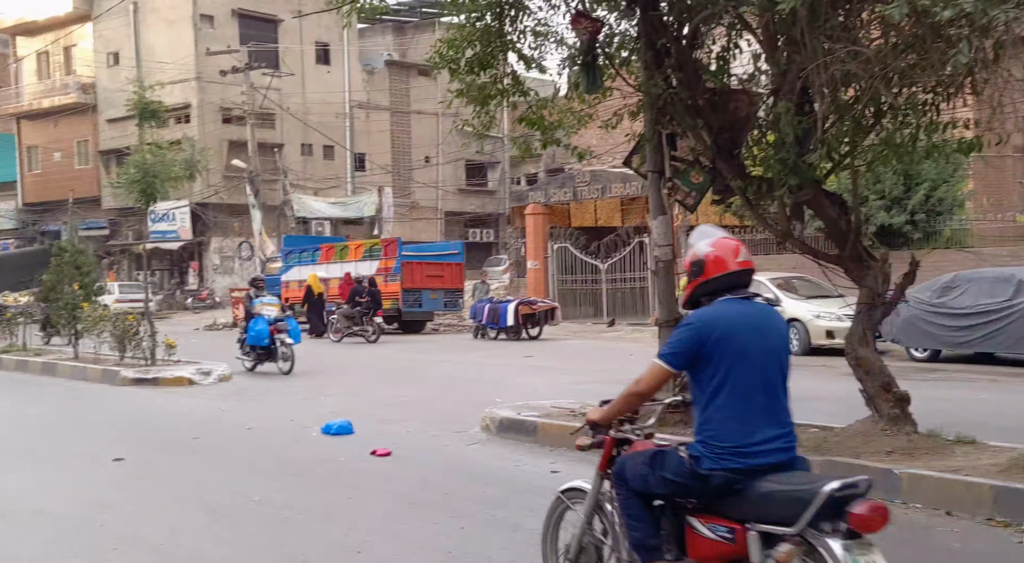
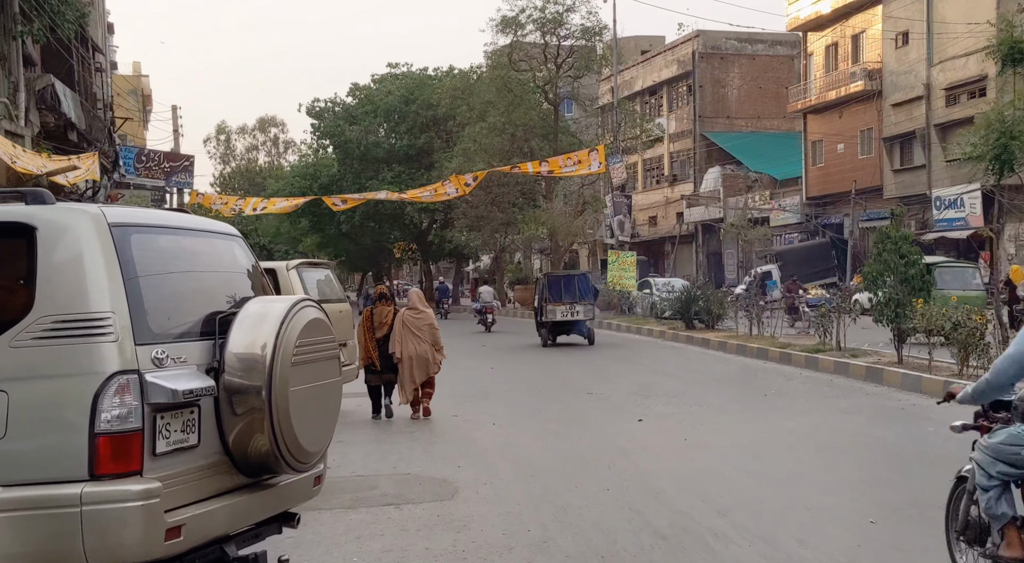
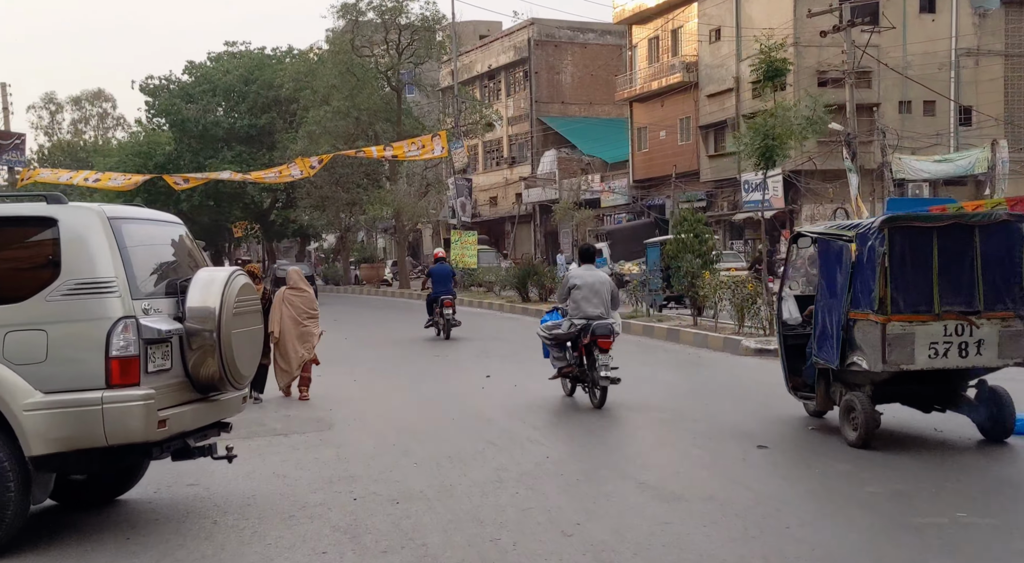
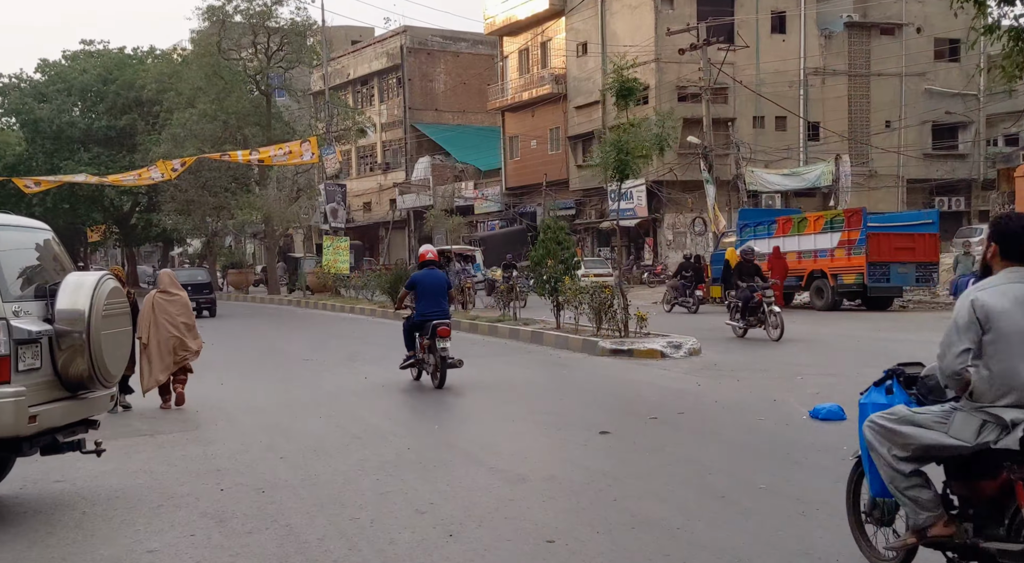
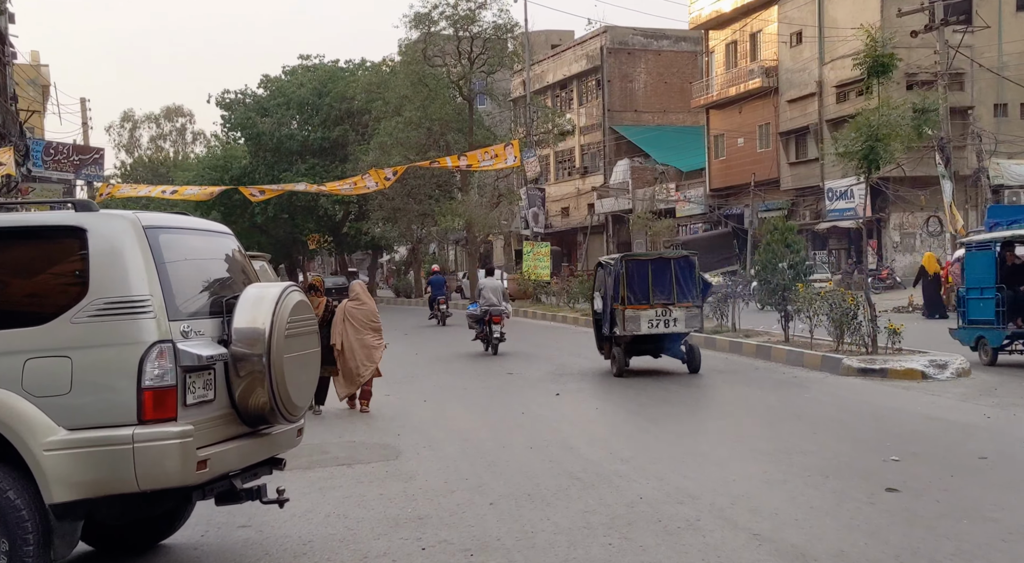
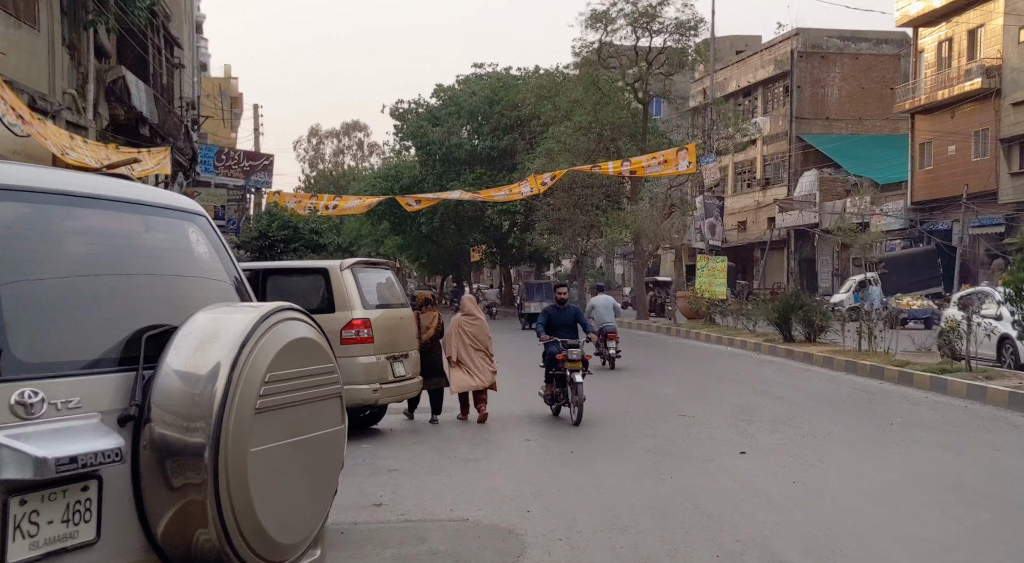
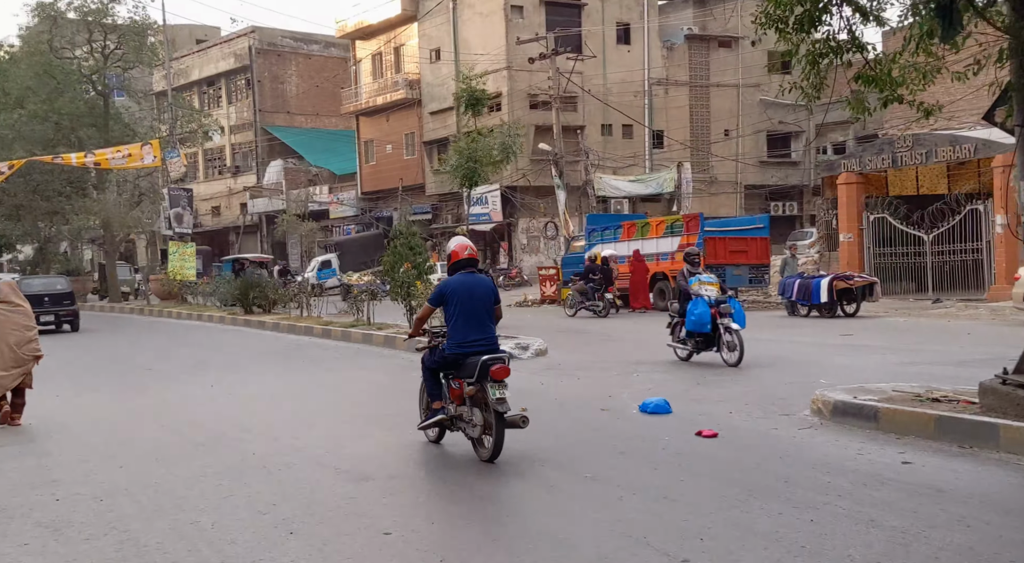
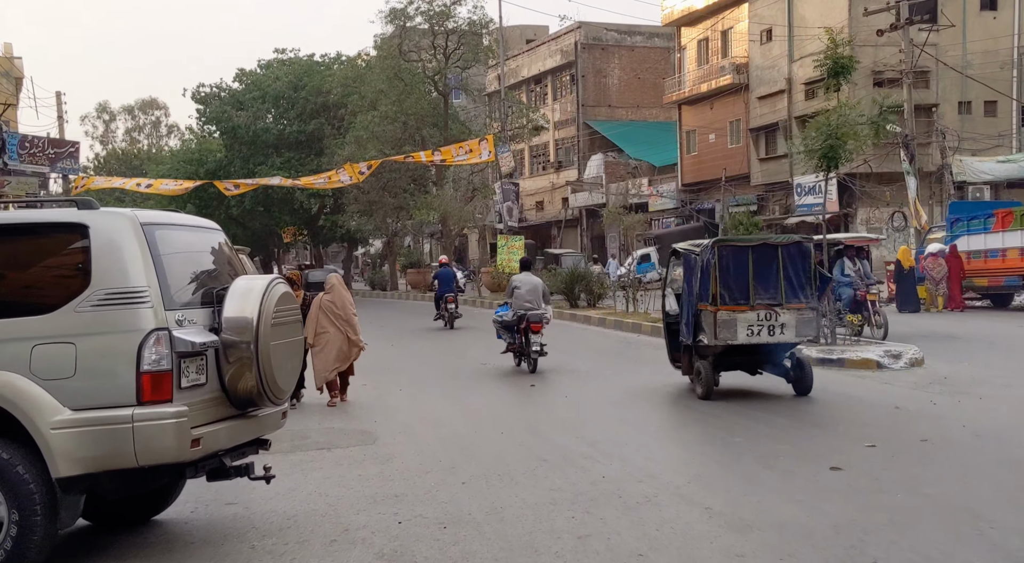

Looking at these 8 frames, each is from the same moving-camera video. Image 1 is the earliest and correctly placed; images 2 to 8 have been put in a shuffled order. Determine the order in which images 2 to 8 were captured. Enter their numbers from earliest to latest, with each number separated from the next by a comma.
7, 4, 3, 8, 5, 2, 6
